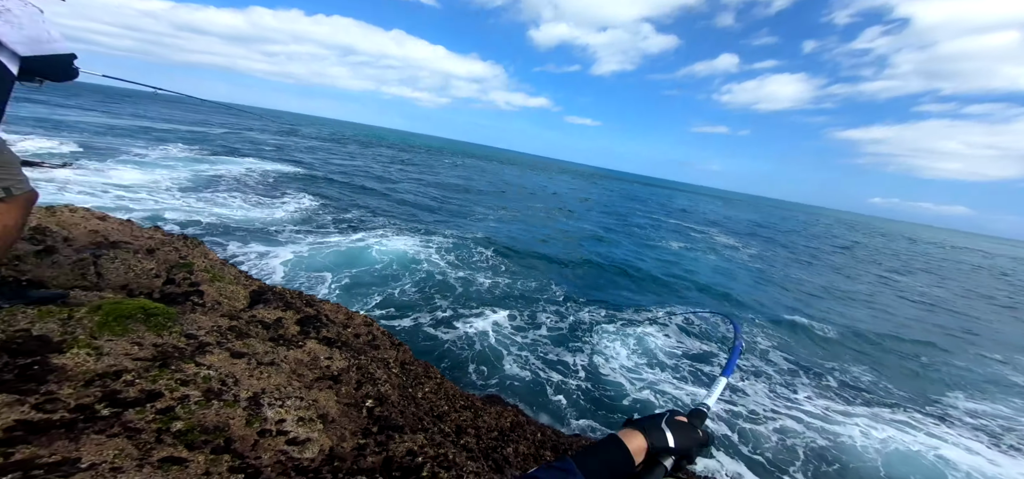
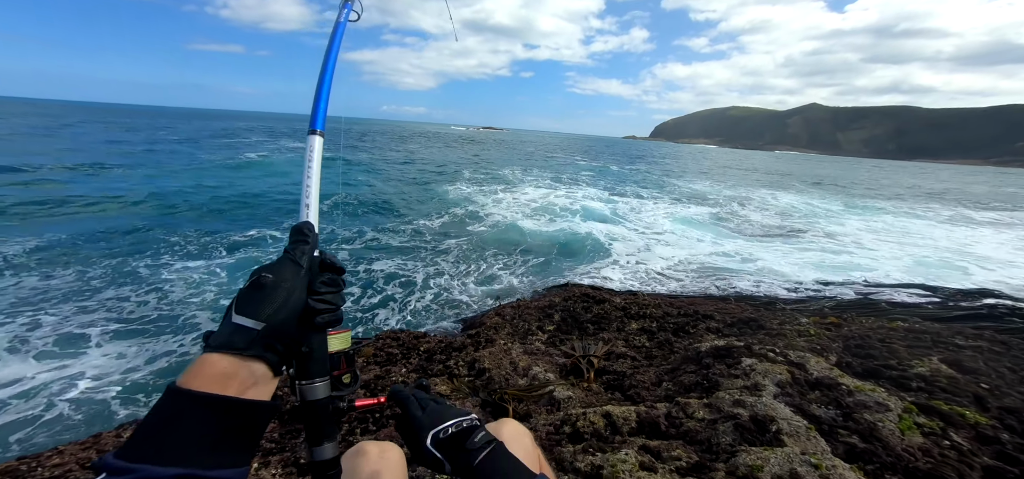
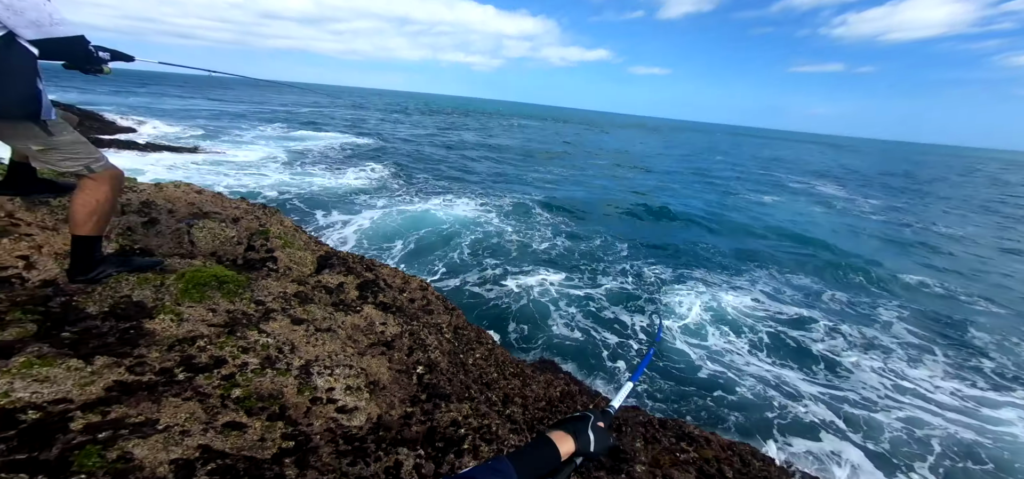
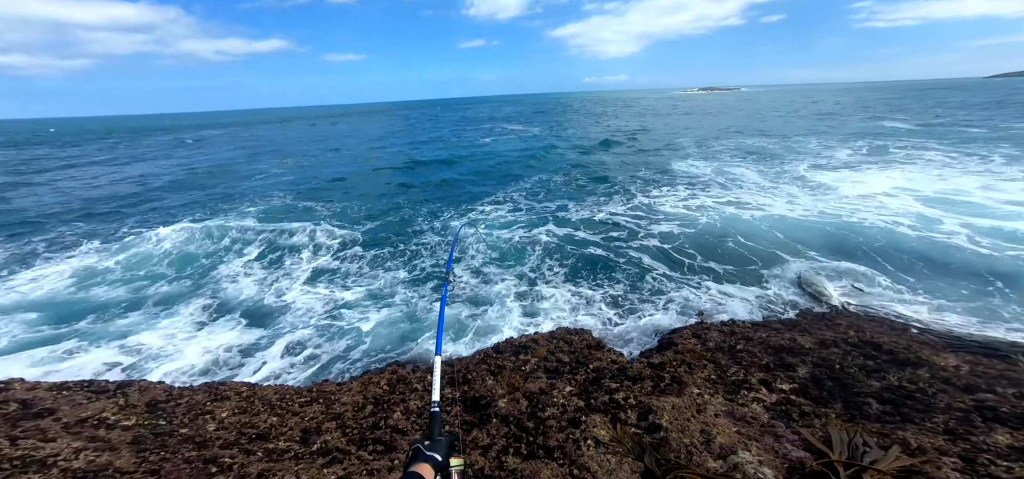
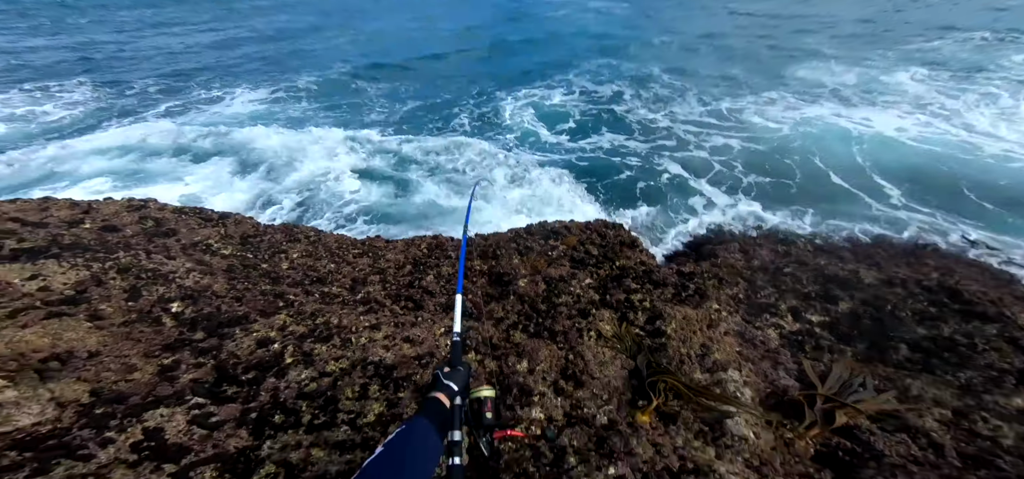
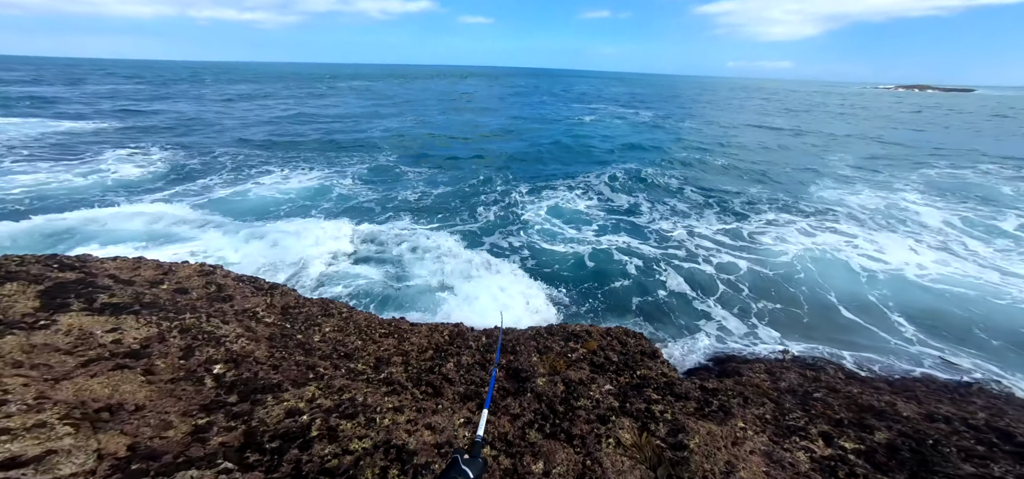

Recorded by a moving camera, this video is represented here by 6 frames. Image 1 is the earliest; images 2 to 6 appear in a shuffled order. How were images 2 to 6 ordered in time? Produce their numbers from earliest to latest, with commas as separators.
3, 6, 5, 4, 2
